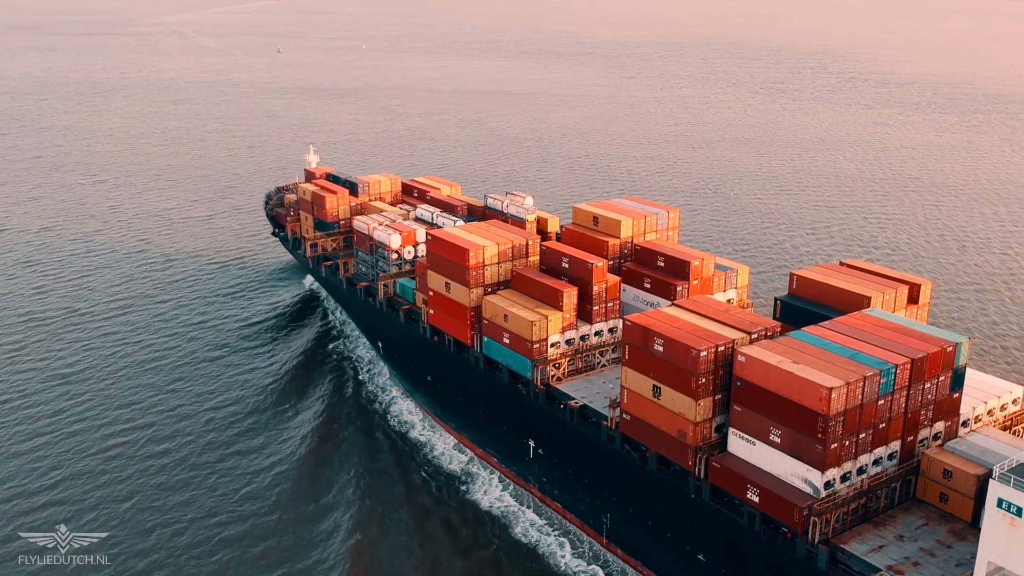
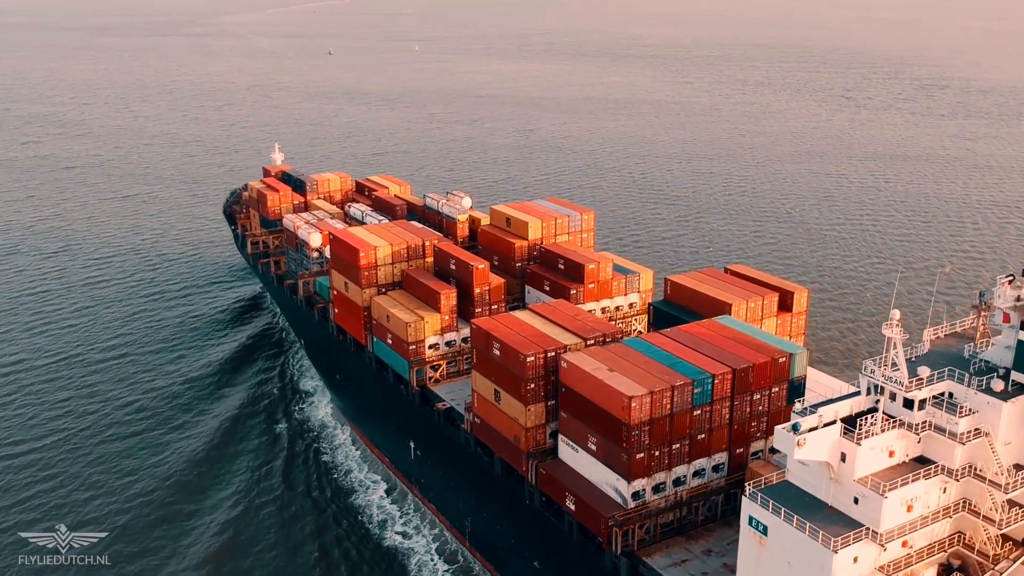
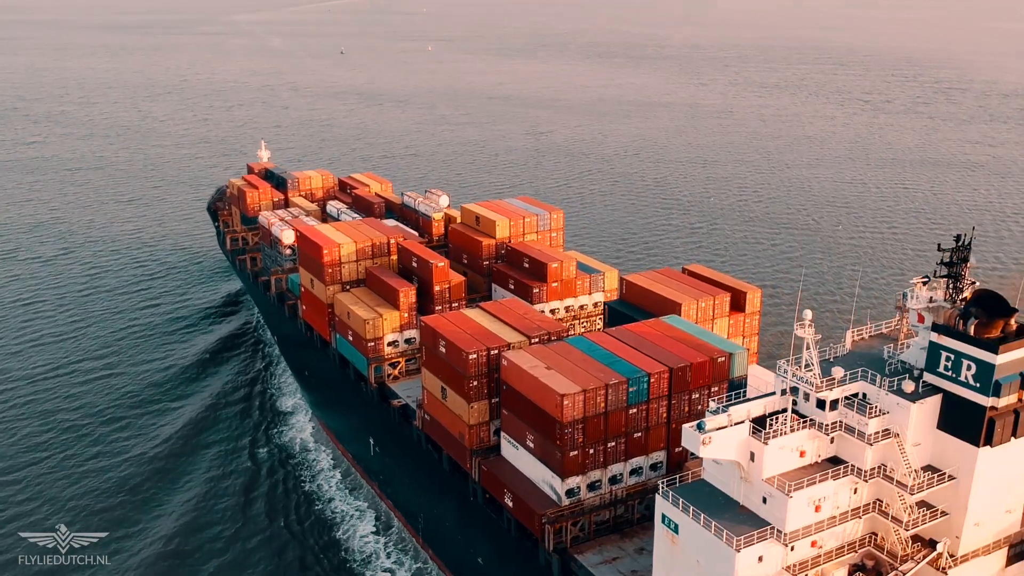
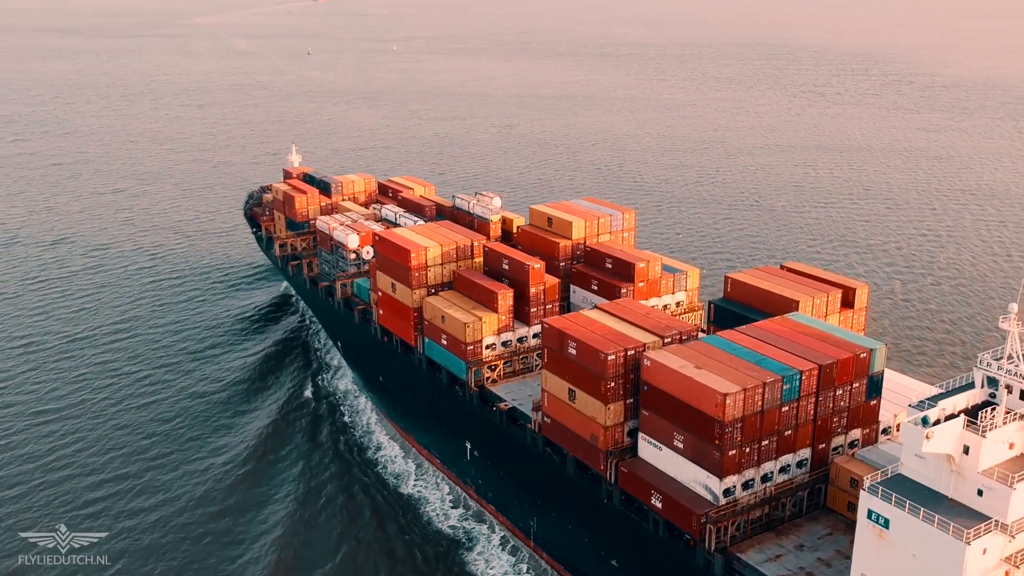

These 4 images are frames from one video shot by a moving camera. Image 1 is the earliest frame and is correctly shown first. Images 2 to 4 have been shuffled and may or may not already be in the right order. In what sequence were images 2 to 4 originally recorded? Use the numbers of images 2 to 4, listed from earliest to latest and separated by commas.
4, 2, 3
